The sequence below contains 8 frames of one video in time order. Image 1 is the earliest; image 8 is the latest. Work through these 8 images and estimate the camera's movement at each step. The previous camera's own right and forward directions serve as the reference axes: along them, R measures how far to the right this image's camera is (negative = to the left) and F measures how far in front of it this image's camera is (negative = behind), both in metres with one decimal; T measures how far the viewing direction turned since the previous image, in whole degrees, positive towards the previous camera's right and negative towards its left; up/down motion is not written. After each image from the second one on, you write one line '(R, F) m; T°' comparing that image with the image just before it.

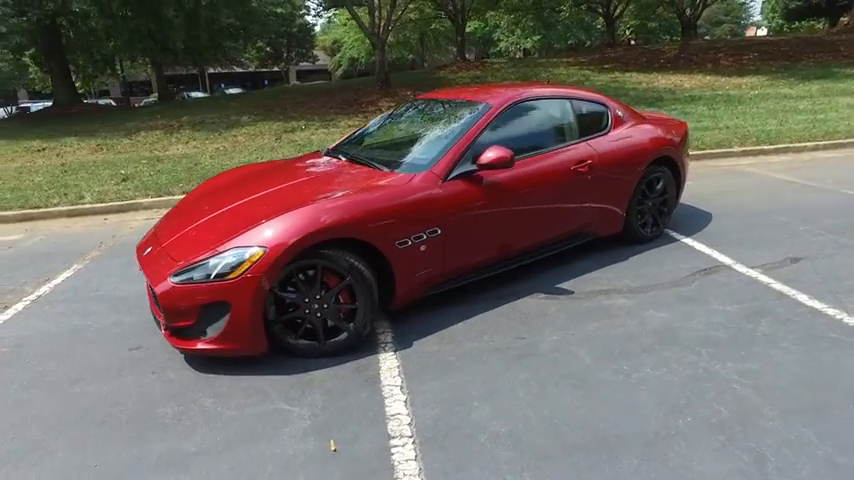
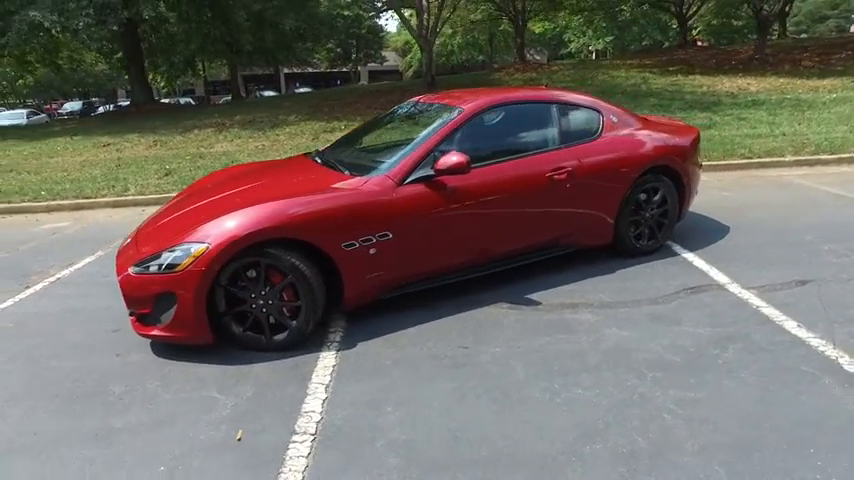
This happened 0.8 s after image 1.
(+0.9, +0.1) m; -8°
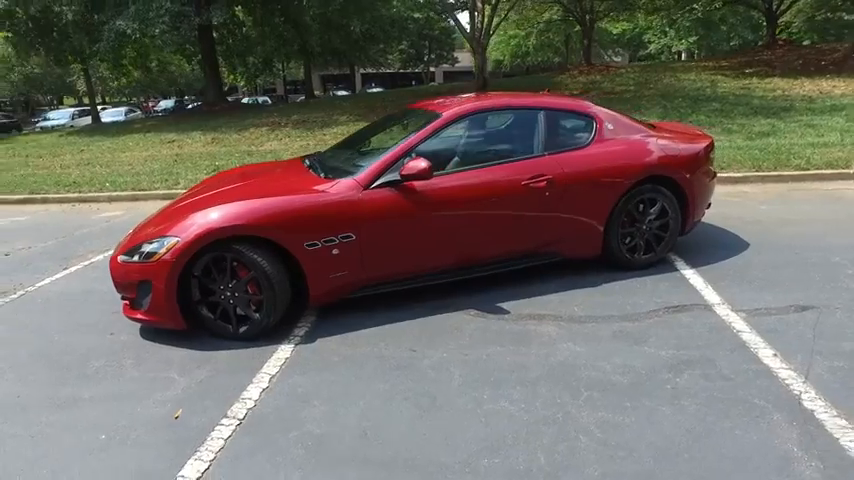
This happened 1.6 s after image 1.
(+0.8, 0.0) m; -8°
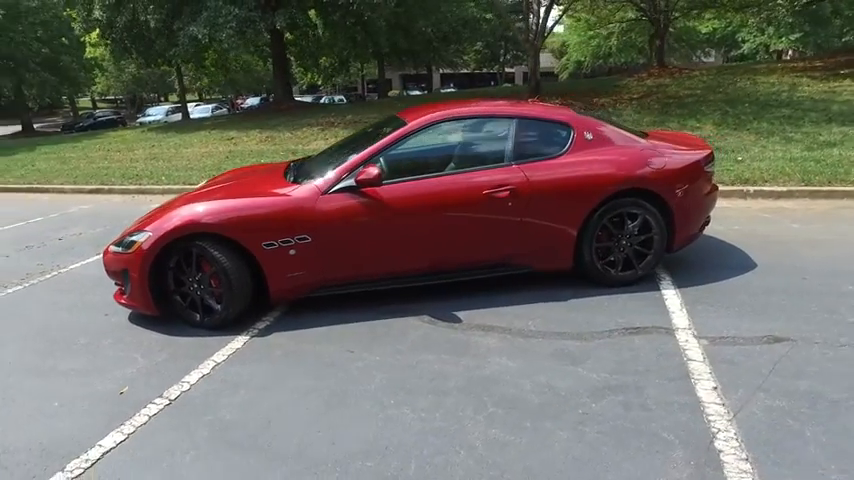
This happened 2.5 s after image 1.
(+1.0, 0.0) m; -9°
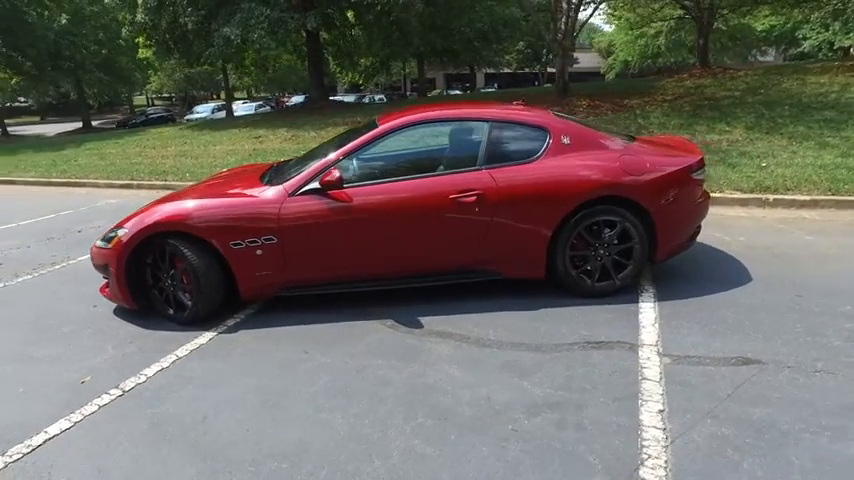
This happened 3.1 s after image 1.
(+0.6, +0.1) m; -5°
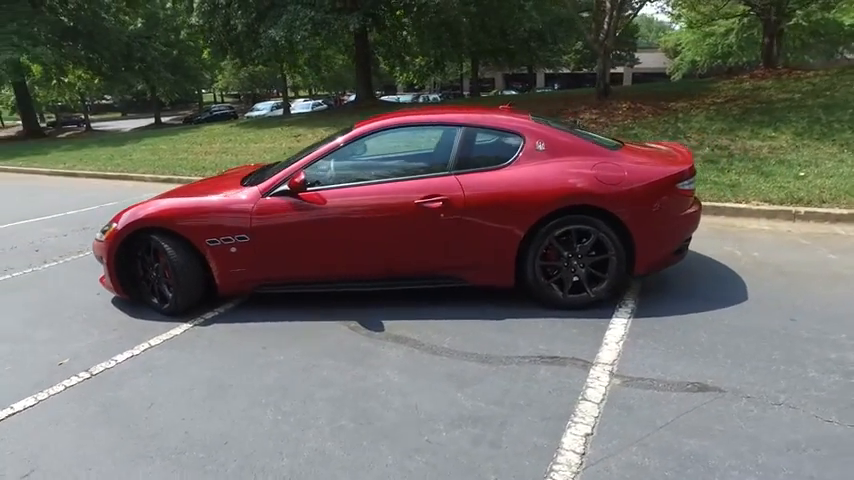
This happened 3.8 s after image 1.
(+0.8, 0.0) m; -6°
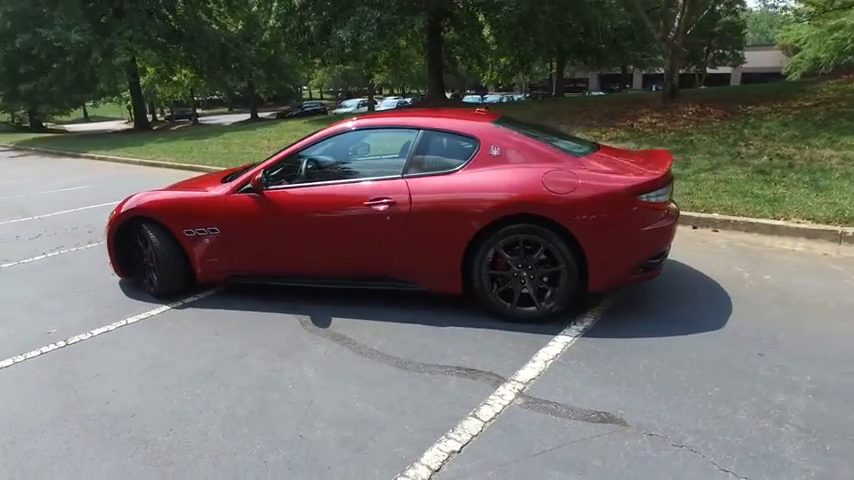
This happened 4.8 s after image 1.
(+1.2, +0.1) m; -10°
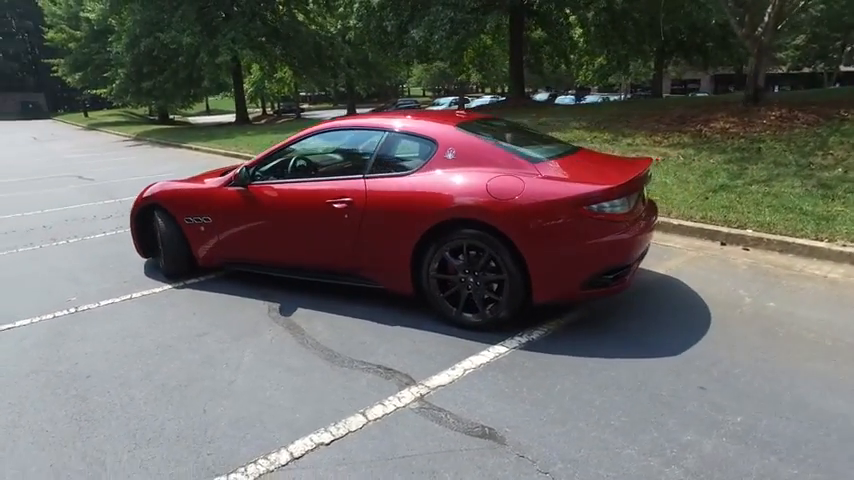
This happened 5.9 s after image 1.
(+1.2, +0.1) m; -11°
